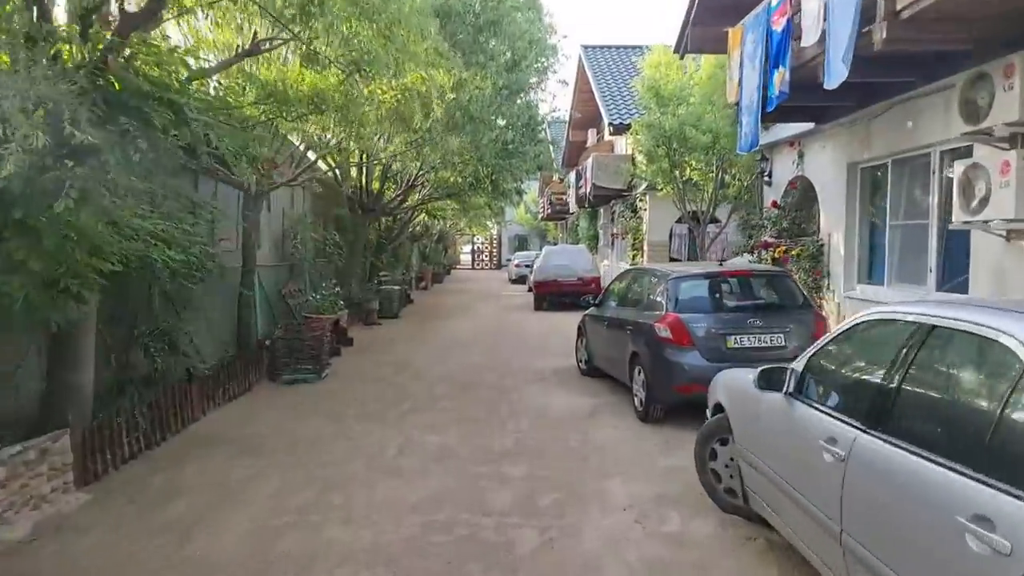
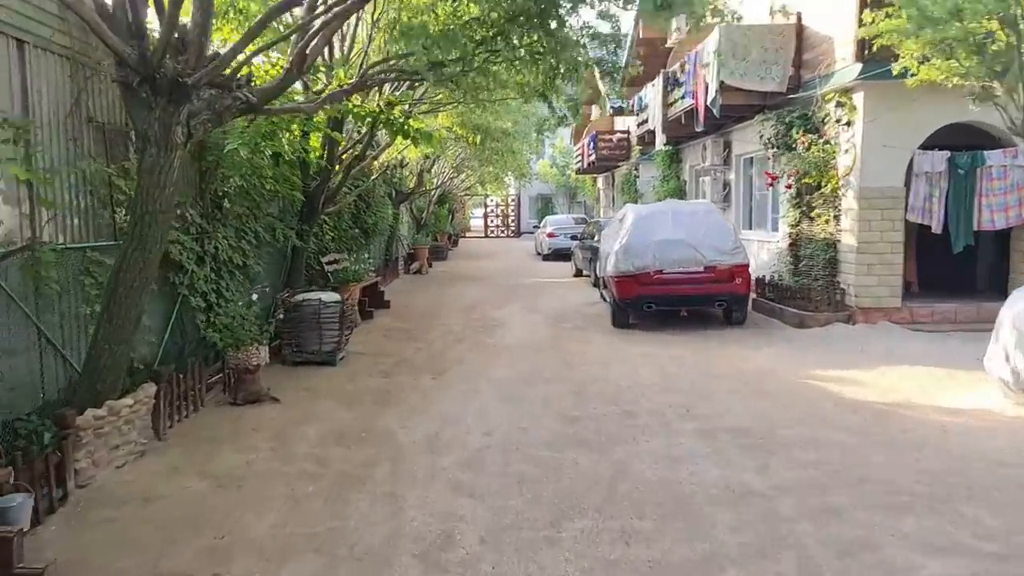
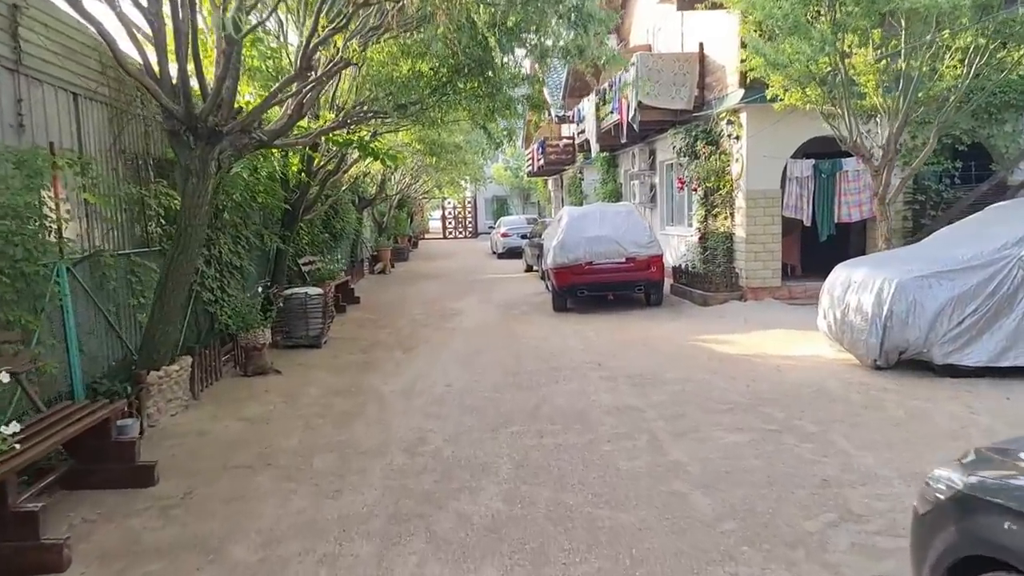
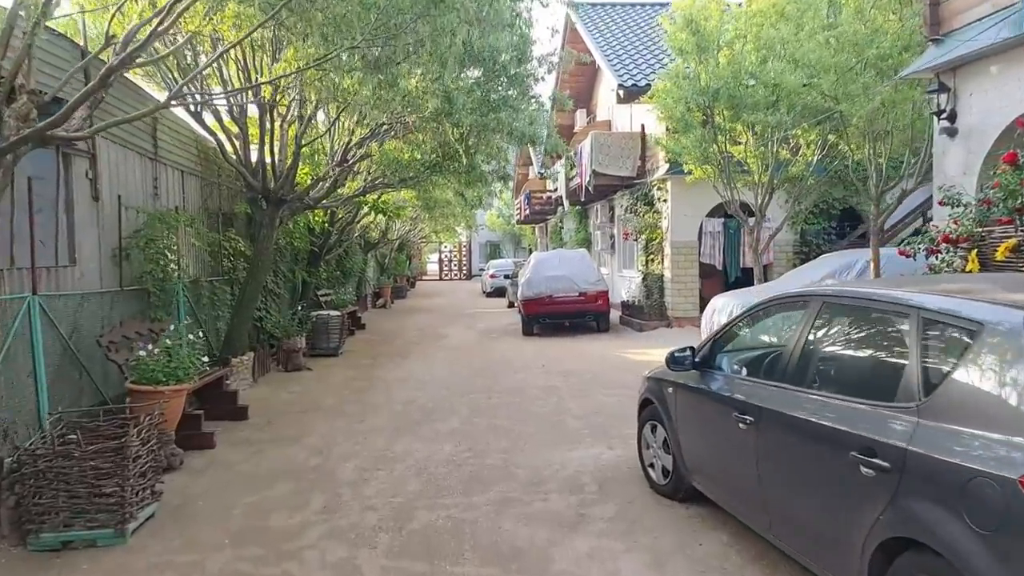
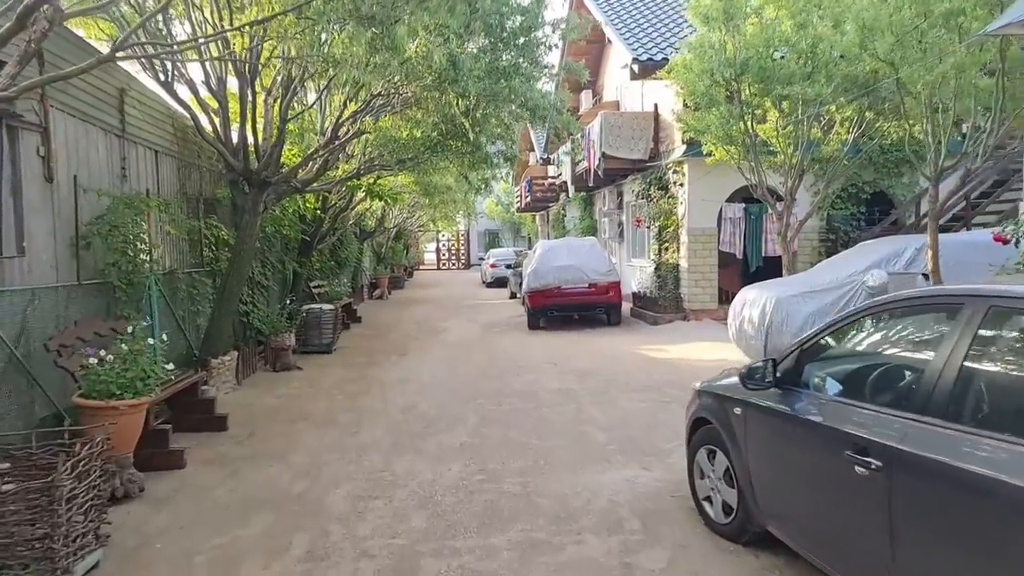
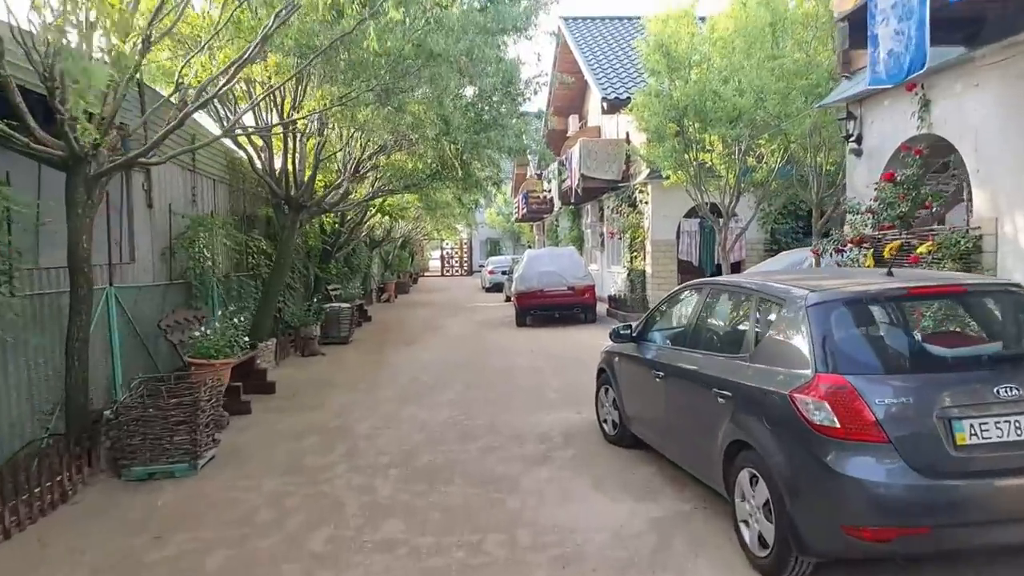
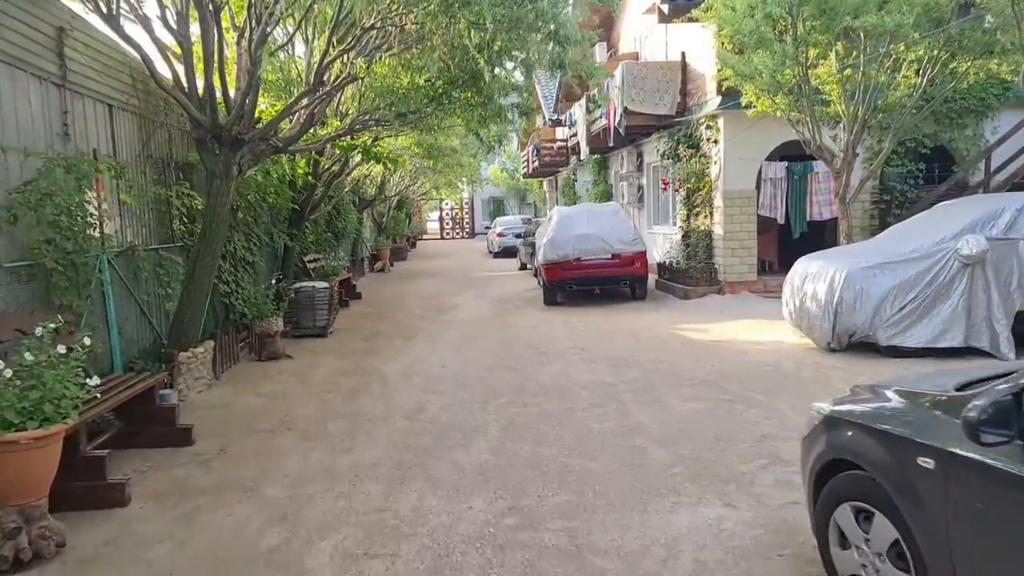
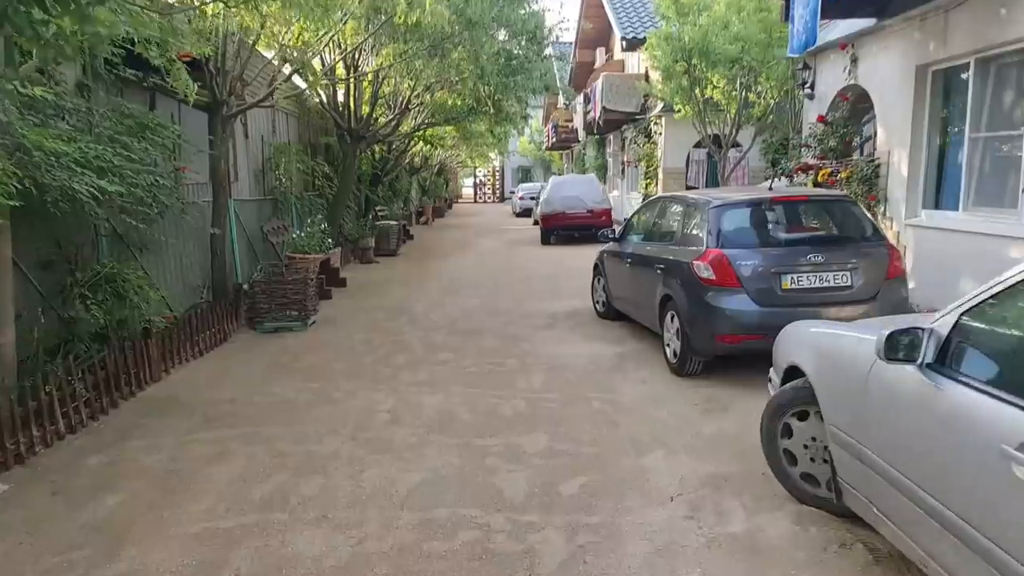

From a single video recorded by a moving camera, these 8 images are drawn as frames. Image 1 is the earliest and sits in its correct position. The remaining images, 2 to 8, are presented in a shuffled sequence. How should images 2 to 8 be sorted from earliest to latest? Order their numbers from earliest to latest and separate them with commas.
8, 6, 4, 5, 7, 3, 2
